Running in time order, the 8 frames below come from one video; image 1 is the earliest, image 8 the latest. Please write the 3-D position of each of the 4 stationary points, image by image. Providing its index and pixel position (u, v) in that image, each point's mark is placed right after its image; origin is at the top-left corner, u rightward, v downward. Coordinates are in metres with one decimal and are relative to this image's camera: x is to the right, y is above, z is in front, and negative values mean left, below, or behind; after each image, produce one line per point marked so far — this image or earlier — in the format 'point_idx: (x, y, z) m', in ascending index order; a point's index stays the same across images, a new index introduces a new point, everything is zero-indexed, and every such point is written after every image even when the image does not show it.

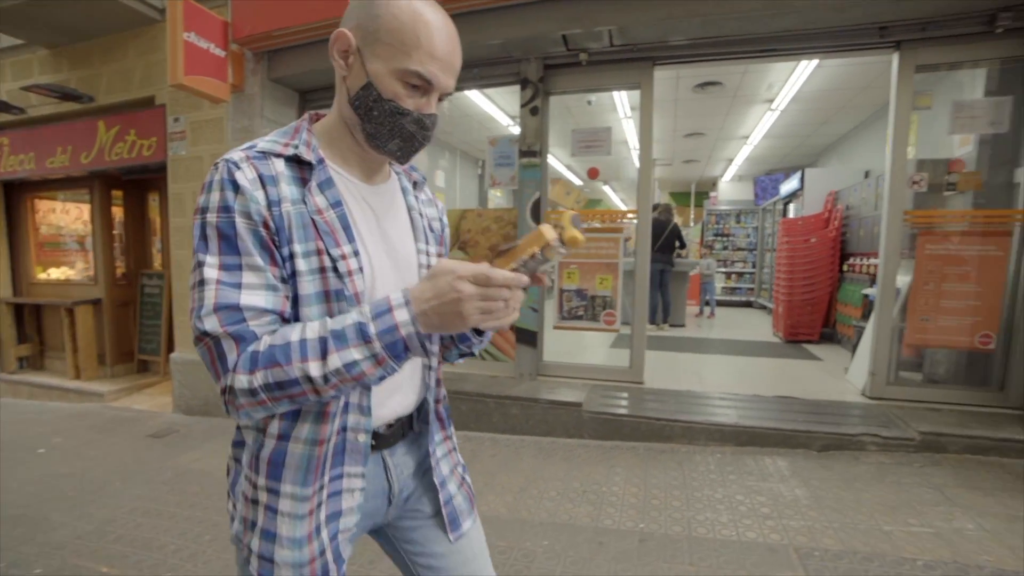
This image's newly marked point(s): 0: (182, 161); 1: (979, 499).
0: (-3.3, +1.3, +5.0) m
1: (+2.6, -1.2, +2.8) m
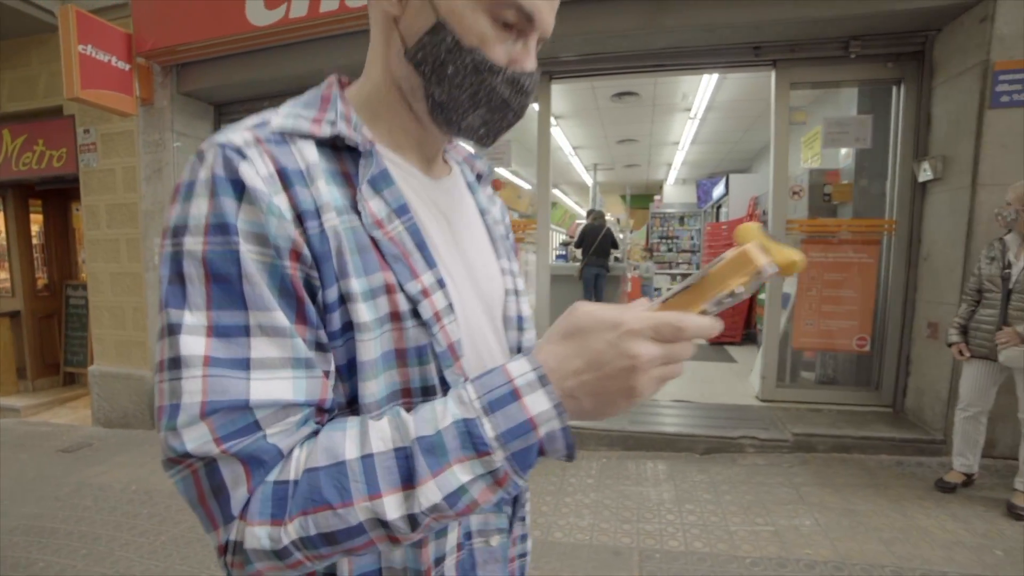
0: (-4.1, +1.1, +4.9) m
1: (+1.9, -1.2, +3.0) m
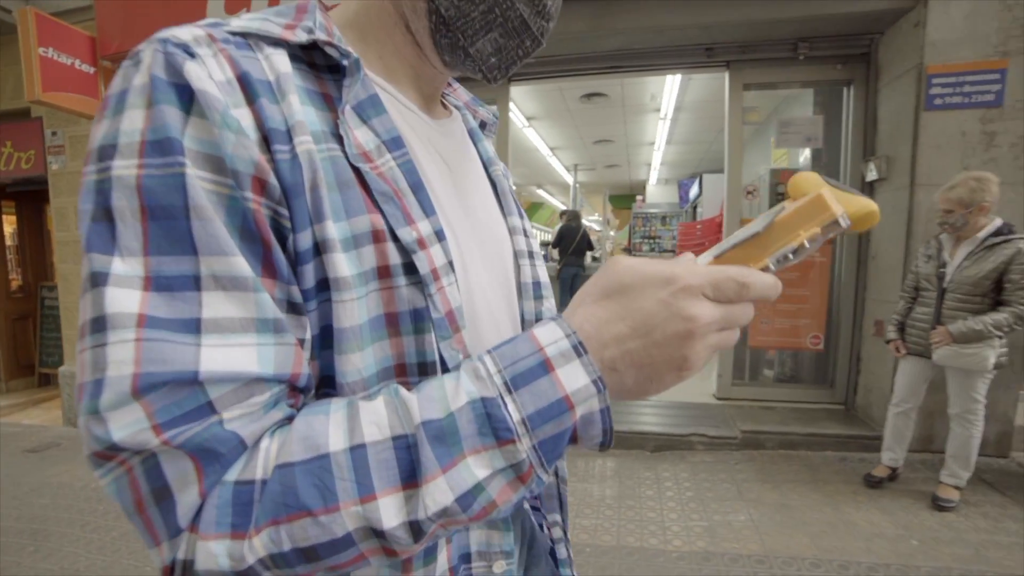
0: (-4.5, +1.1, +5.0) m
1: (+1.5, -1.2, +3.0) m
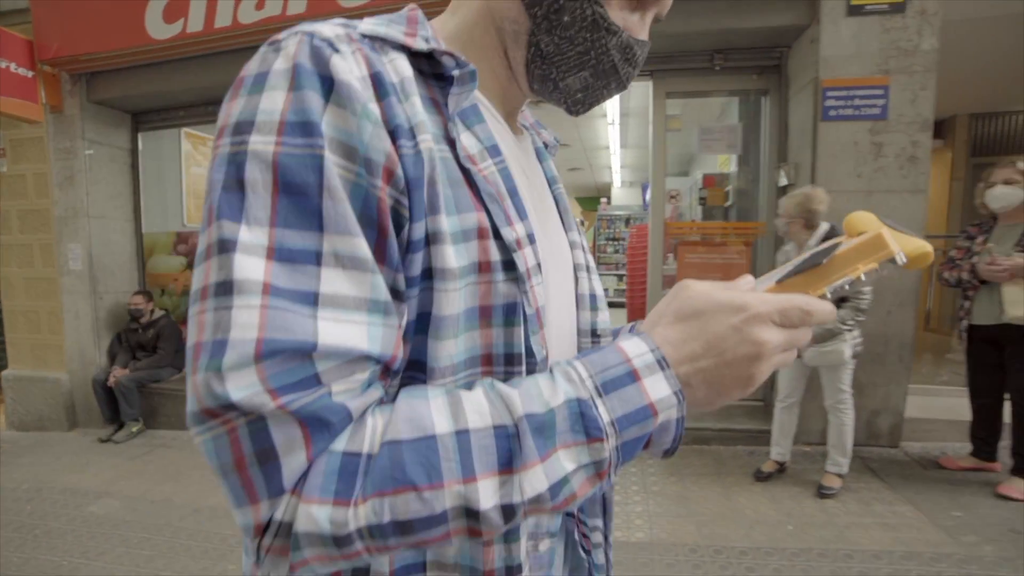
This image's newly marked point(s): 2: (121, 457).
0: (-5.1, +1.1, +5.0) m
1: (+1.0, -1.2, +3.2) m
2: (-3.3, -1.4, +4.2) m
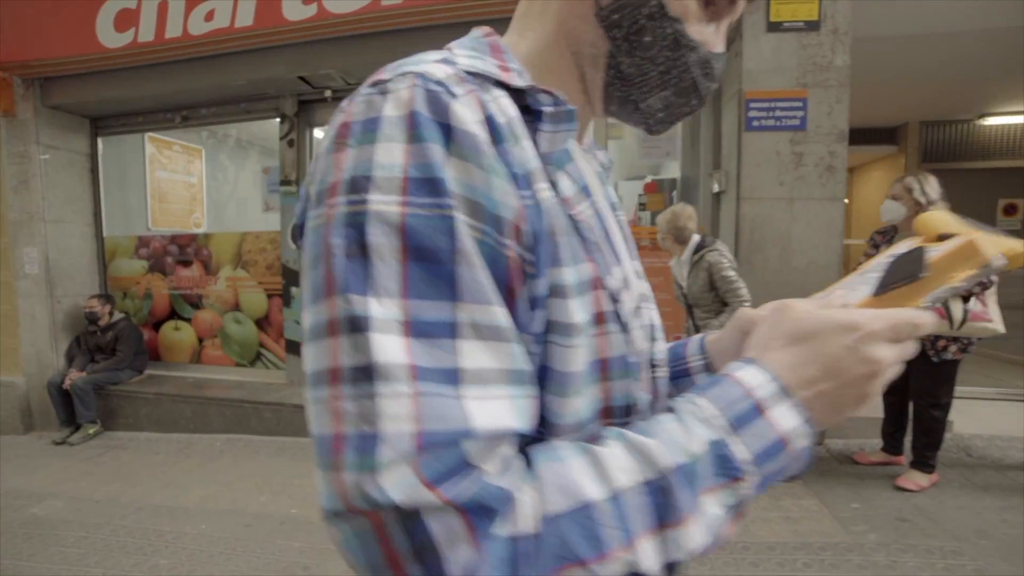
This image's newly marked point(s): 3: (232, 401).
0: (-5.5, +1.0, +5.0) m
1: (+0.6, -1.3, +3.3) m
2: (-3.7, -1.5, +4.3) m
3: (-2.6, -1.0, +4.6) m
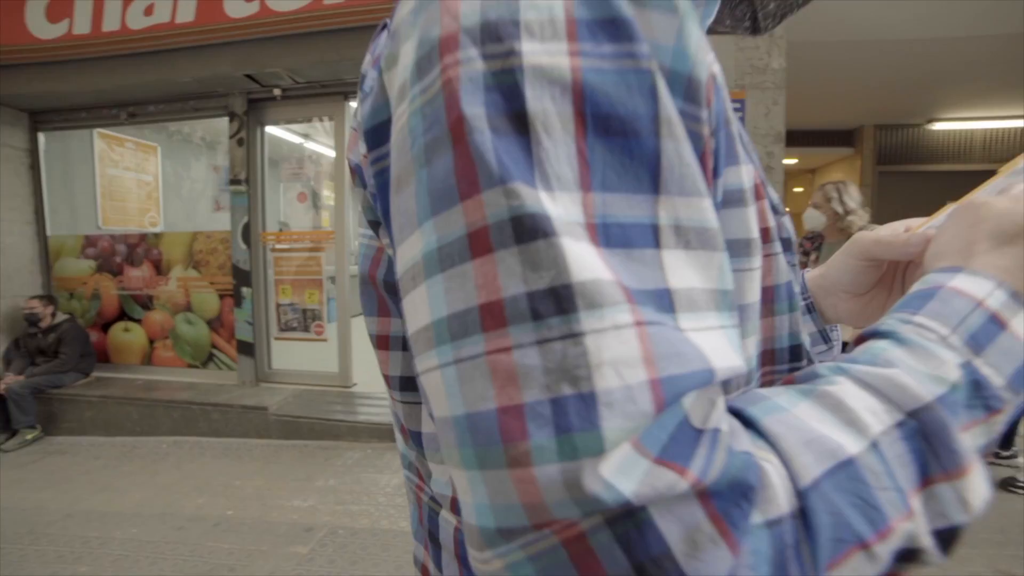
0: (-6.0, +1.0, +4.8) m
1: (+0.2, -1.3, +3.4) m
2: (-4.2, -1.5, +4.1) m
3: (-3.0, -1.0, +4.6) m
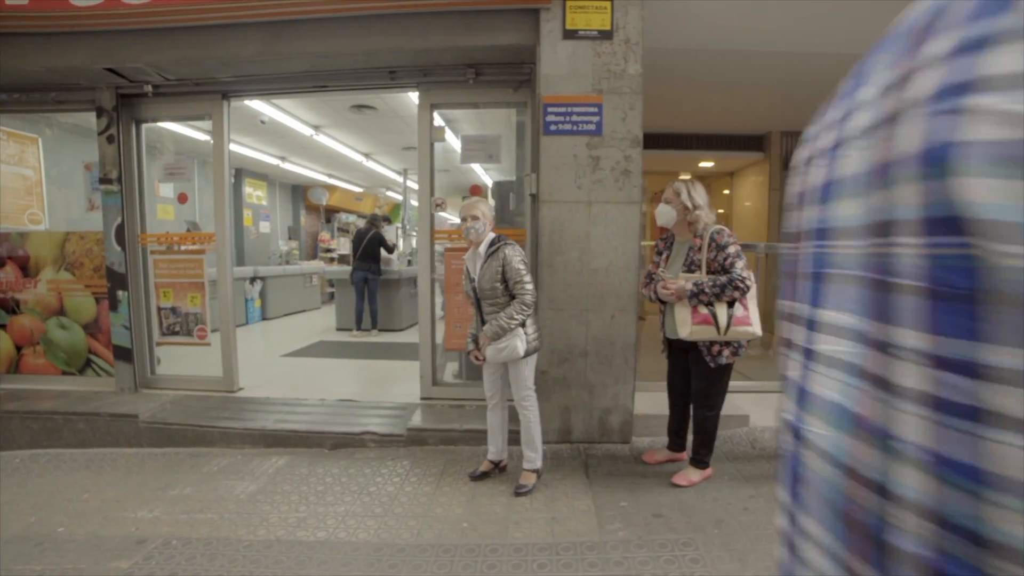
0: (-7.0, +1.0, +4.3) m
1: (-0.8, -1.3, +3.4) m
2: (-5.2, -1.5, +3.8) m
3: (-4.1, -1.1, +4.3) m
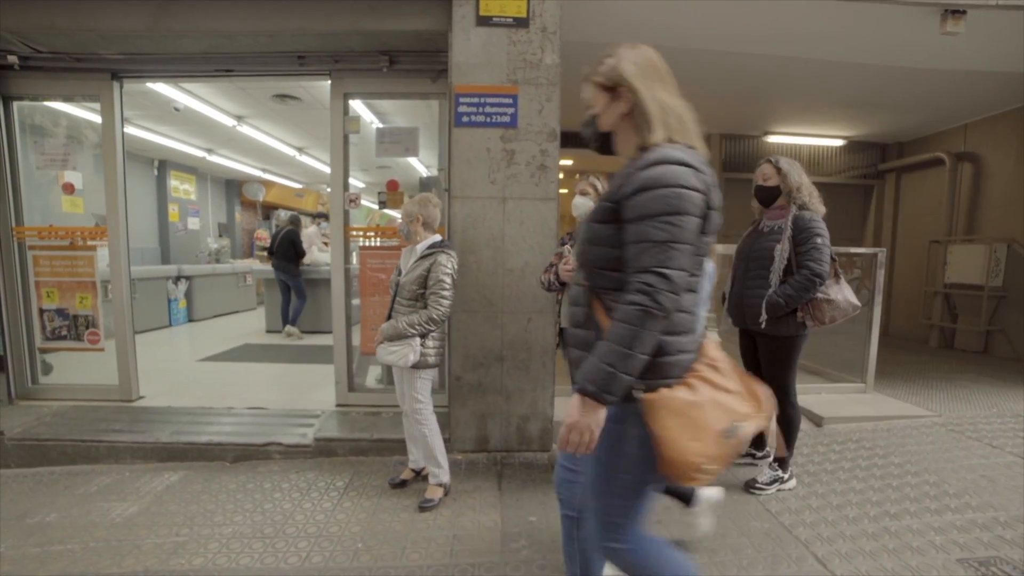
0: (-7.7, +1.0, +3.5) m
1: (-1.3, -1.3, +3.1) m
2: (-5.8, -1.5, +3.2) m
3: (-4.7, -1.1, +3.8) m
